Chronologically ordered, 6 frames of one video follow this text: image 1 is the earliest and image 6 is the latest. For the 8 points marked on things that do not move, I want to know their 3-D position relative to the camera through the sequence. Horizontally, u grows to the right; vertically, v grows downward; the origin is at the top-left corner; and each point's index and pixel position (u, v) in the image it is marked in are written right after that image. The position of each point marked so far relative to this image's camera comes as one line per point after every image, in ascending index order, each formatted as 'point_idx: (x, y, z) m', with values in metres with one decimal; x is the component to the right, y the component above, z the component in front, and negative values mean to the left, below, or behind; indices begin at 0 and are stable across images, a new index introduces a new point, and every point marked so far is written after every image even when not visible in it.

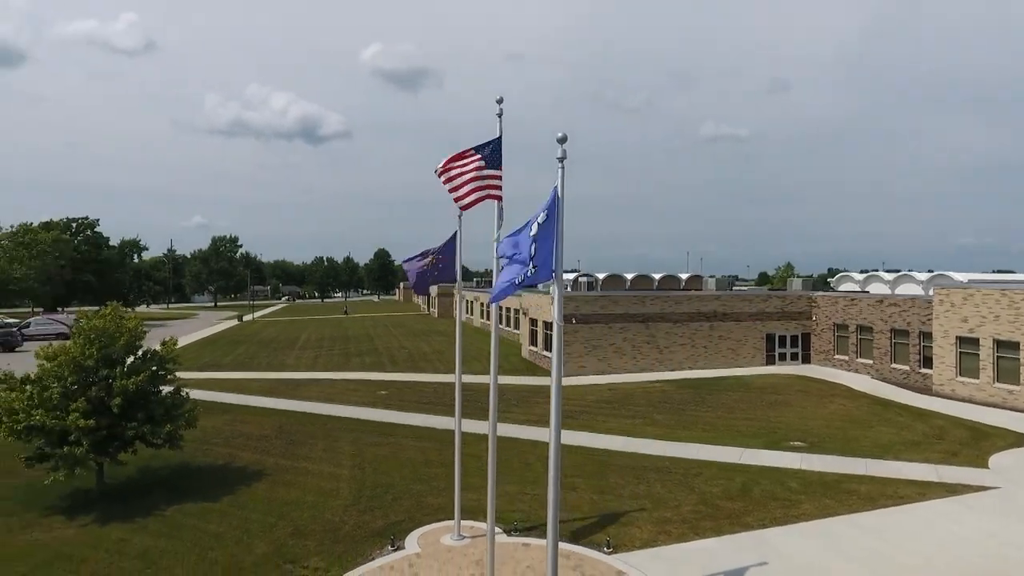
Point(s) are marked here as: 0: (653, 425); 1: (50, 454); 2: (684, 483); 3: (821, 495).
0: (+4.4, -4.3, +19.7) m
1: (-9.7, -3.5, +13.3) m
2: (+3.9, -4.5, +14.5) m
3: (+6.5, -4.4, +13.4) m
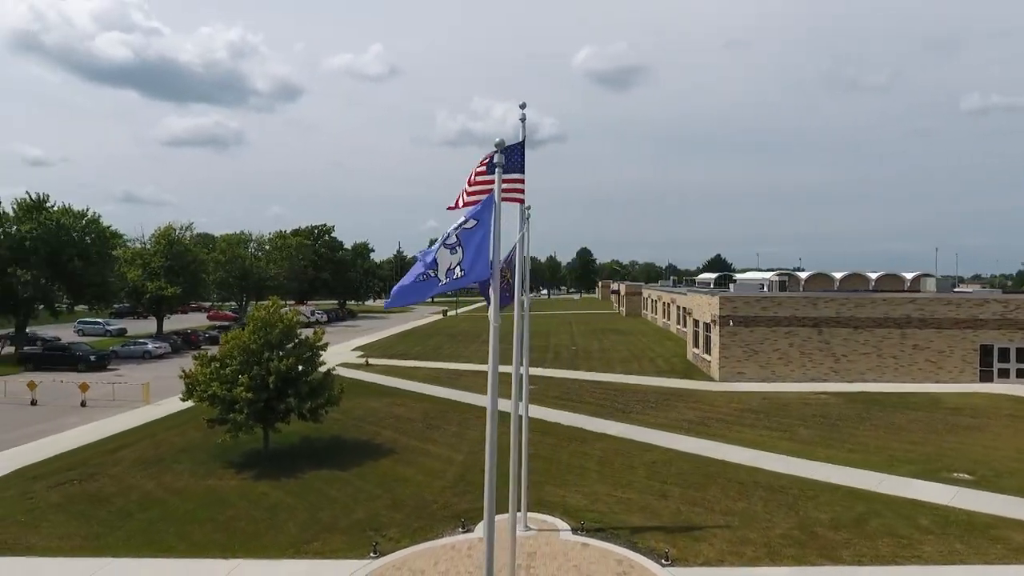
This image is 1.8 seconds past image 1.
0: (+7.9, -4.3, +17.9) m
1: (-7.5, -3.4, +16.5) m
2: (+5.8, -4.5, +13.1) m
3: (+7.9, -4.4, +11.2) m
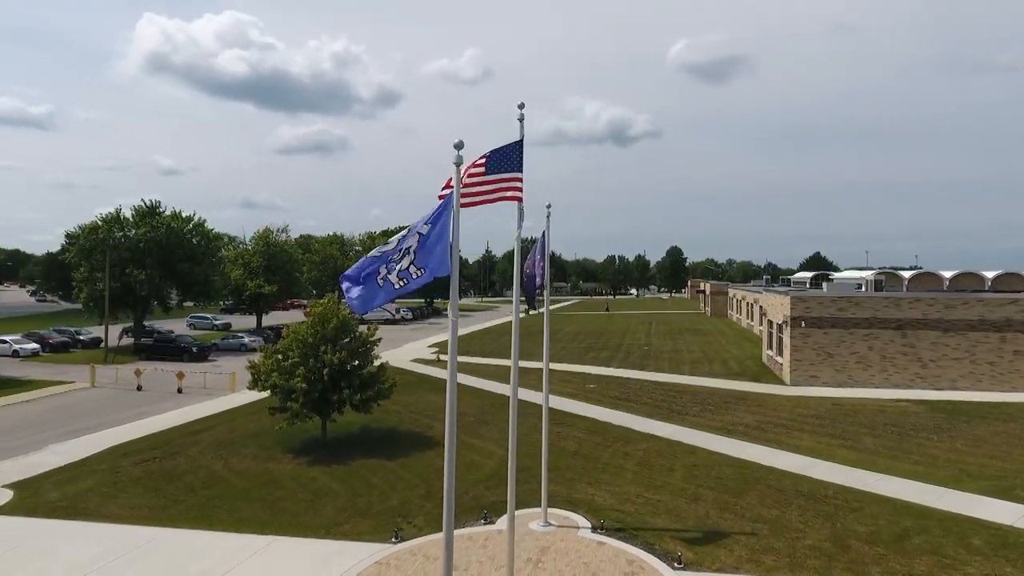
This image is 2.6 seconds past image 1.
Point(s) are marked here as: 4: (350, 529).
0: (+9.1, -4.3, +16.8) m
1: (-6.4, -3.3, +17.7) m
2: (+6.2, -4.5, +12.4) m
3: (+8.0, -4.4, +10.2) m
4: (-3.2, -4.8, +12.6) m
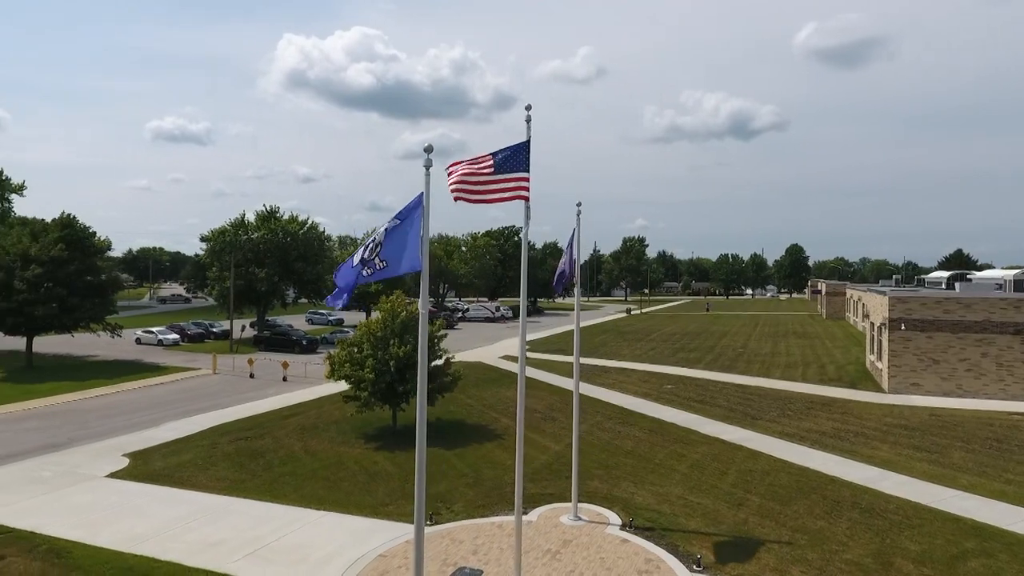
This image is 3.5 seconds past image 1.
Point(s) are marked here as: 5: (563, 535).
0: (+10.3, -4.3, +15.3) m
1: (-4.7, -3.2, +19.0) m
2: (+6.7, -4.4, +11.5) m
3: (+8.1, -4.4, +9.1) m
4: (-2.5, -4.7, +13.4) m
5: (+1.0, -4.6, +11.8) m
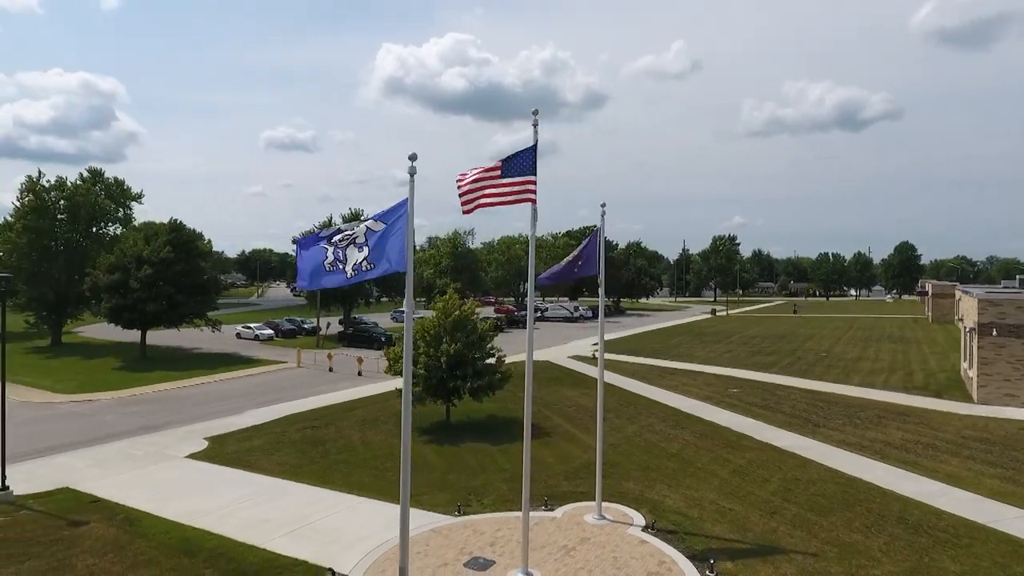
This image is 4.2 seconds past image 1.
0: (+11.1, -4.3, +14.1) m
1: (-3.2, -3.2, +19.9) m
2: (+7.0, -4.4, +10.8) m
3: (+8.0, -4.4, +8.2) m
4: (-1.9, -4.7, +14.0) m
5: (+1.3, -4.6, +11.9) m
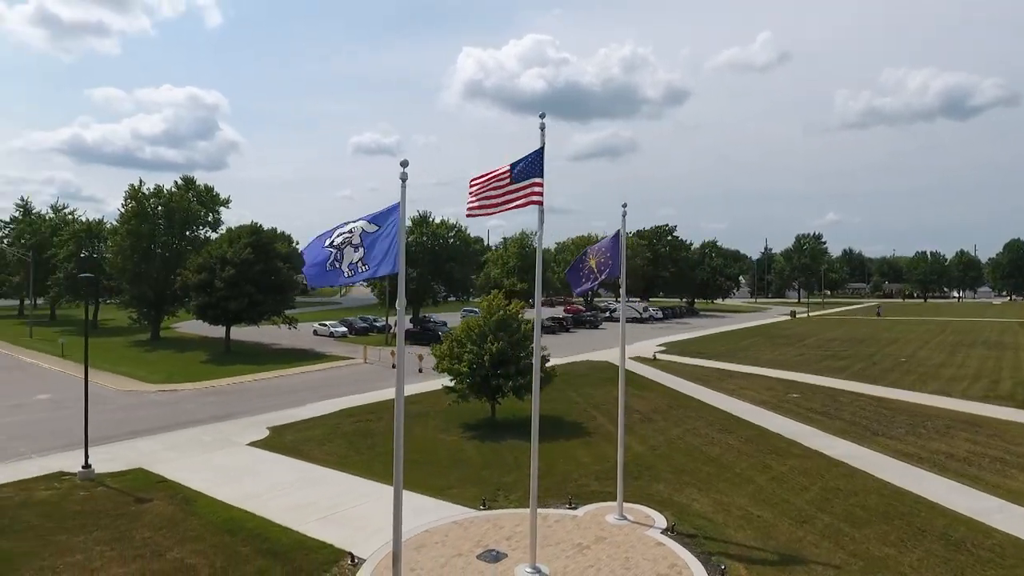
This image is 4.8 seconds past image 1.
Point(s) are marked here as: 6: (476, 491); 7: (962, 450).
0: (+11.6, -4.3, +12.8) m
1: (-1.8, -3.2, +20.4) m
2: (+7.2, -4.5, +10.1) m
3: (+7.8, -4.4, +7.4) m
4: (-1.2, -4.7, +14.4) m
5: (+1.7, -4.6, +12.0) m
6: (-0.8, -4.7, +14.6) m
7: (+11.7, -4.2, +16.3) m
